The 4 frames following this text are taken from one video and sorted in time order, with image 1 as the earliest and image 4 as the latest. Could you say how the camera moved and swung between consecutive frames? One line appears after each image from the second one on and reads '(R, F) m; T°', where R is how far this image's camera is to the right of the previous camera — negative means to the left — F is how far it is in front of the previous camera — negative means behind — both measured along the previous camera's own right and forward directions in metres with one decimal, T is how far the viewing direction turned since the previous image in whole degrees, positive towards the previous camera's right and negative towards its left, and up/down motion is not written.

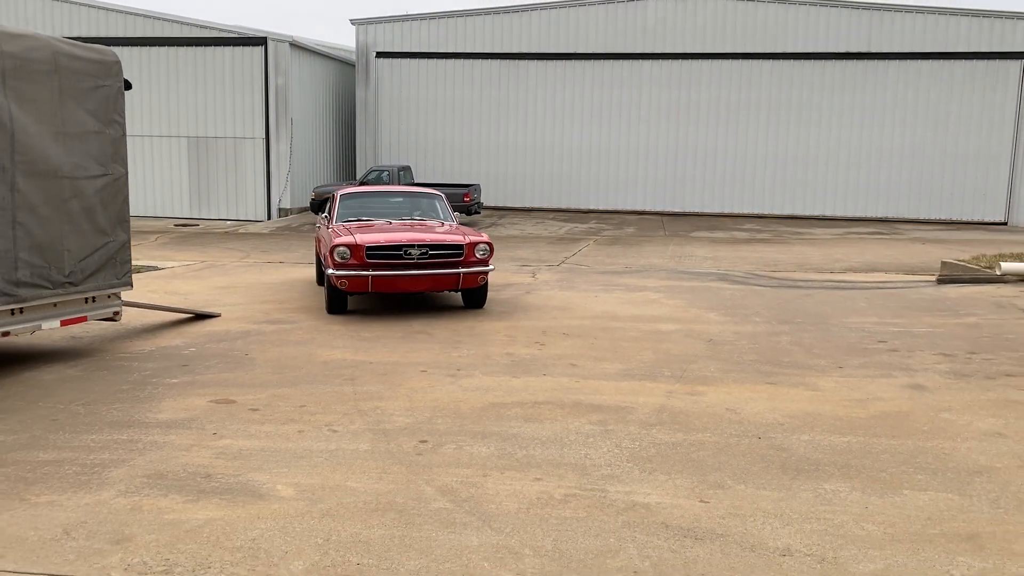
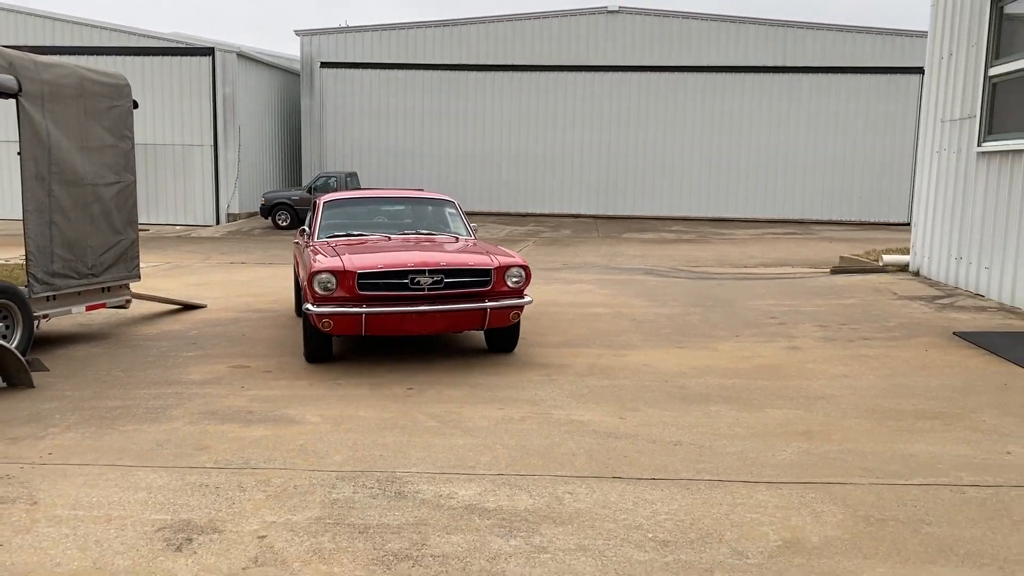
(-0.2, -1.5) m; +4°
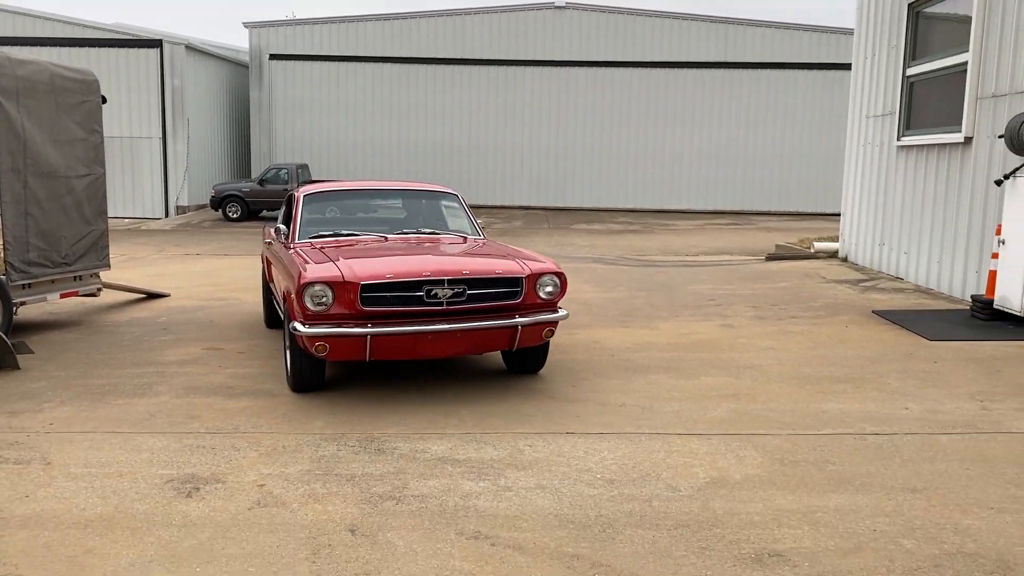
(-0.1, -0.6) m; +3°
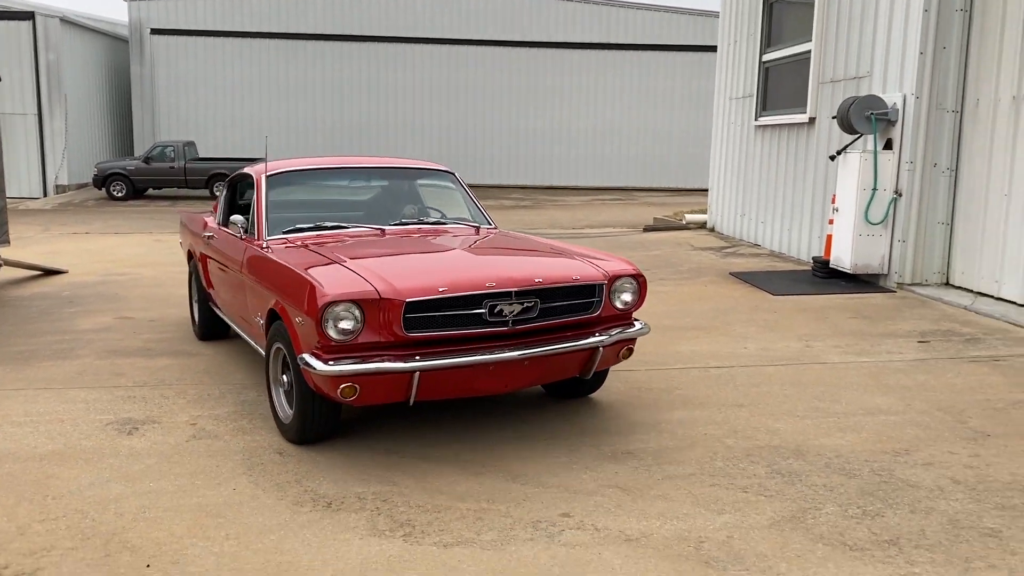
(0.0, -0.8) m; +7°
